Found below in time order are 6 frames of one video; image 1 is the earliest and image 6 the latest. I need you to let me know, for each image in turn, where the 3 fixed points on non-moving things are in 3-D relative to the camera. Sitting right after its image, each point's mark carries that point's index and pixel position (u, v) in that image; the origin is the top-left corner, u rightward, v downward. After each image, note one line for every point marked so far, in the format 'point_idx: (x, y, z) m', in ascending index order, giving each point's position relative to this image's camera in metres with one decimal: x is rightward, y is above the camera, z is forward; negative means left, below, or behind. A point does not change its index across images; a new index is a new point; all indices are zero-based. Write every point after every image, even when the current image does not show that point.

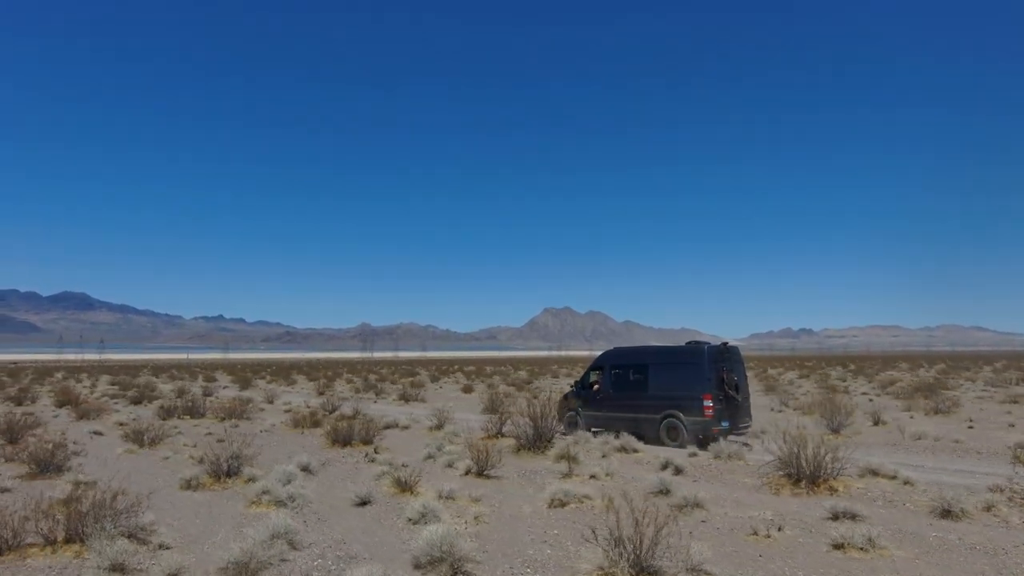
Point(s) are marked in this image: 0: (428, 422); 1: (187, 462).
0: (-2.5, -3.9, +19.9) m
1: (-6.2, -3.3, +13.0) m
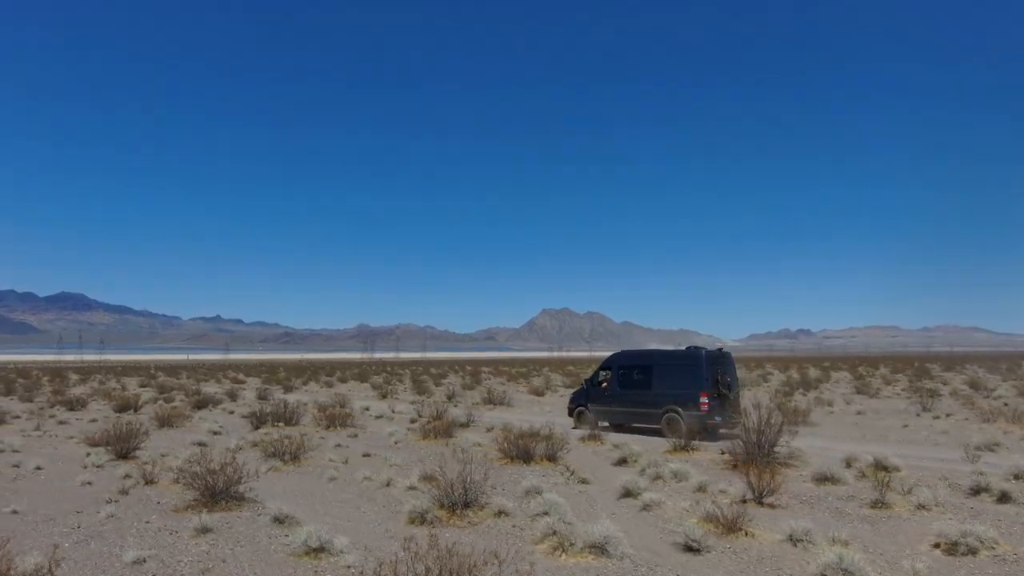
0: (+1.5, -3.7, +17.6) m
1: (-2.2, -3.1, +10.7) m
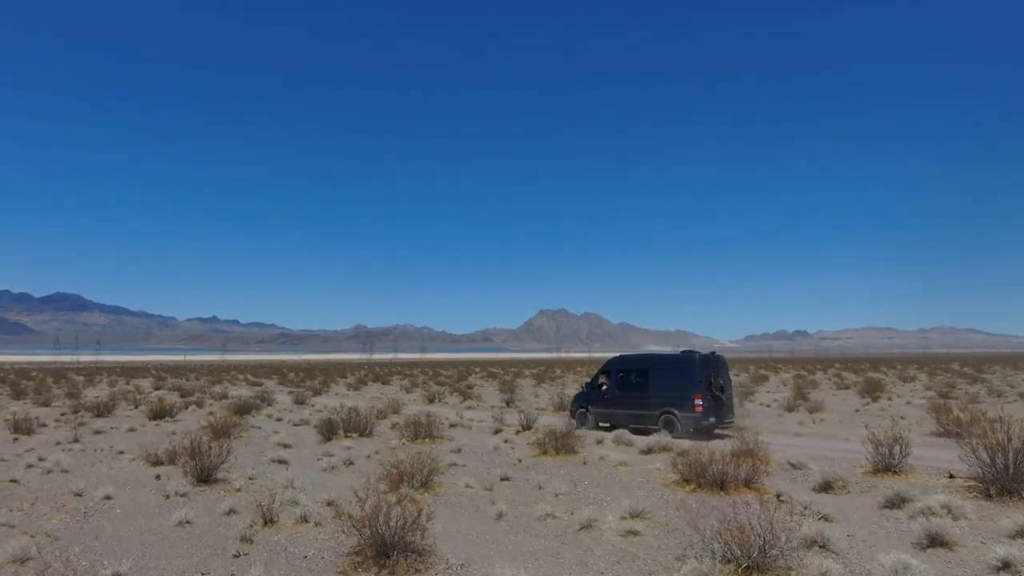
0: (+4.3, -3.5, +15.0) m
1: (+0.7, -2.9, +8.1) m
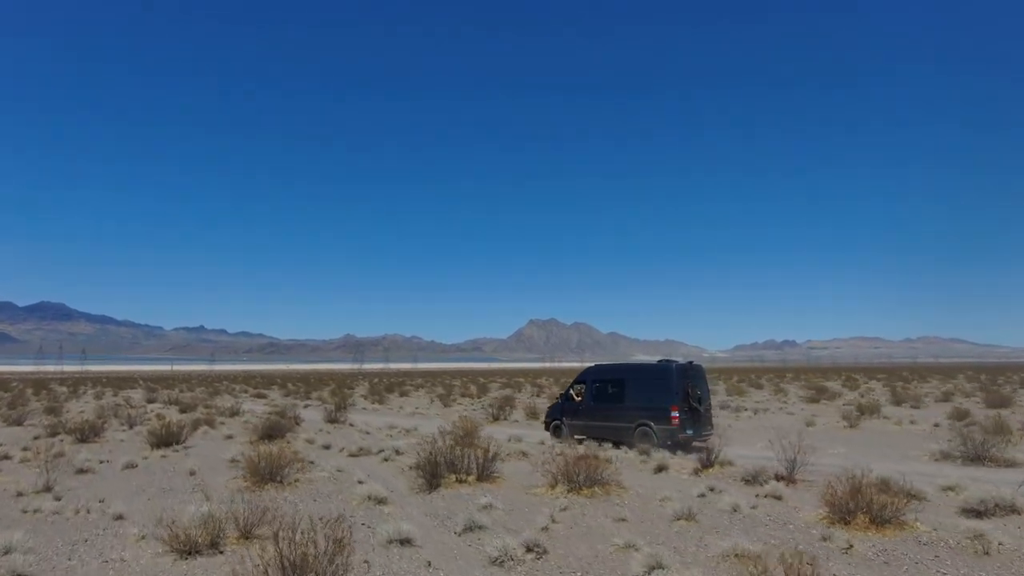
0: (+7.8, -2.9, +9.1) m
1: (+4.3, -2.2, +2.2) m
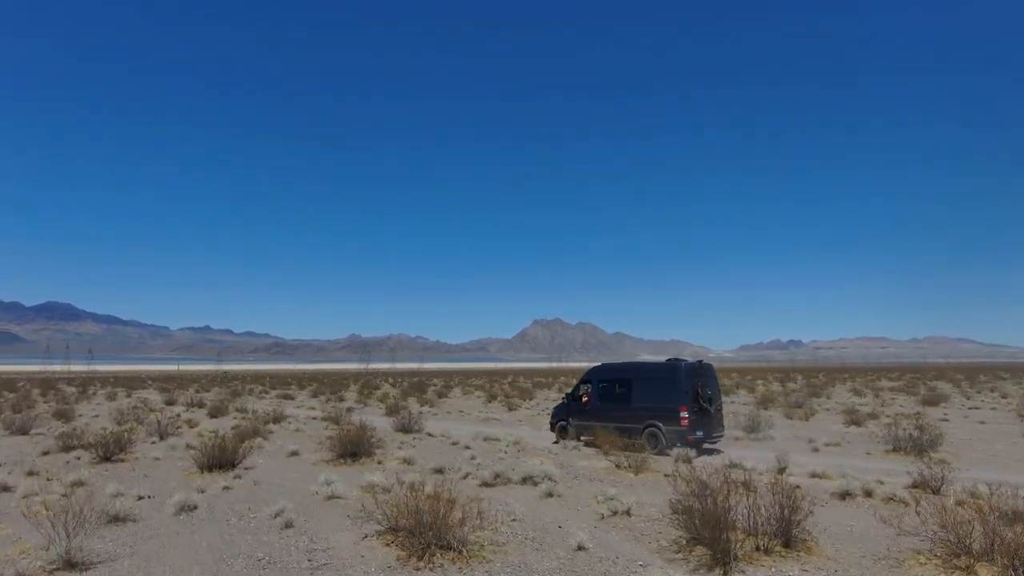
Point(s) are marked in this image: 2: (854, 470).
0: (+11.3, -2.2, +4.1) m
1: (+7.7, -1.5, -2.8) m
2: (+6.6, -3.1, +11.6) m
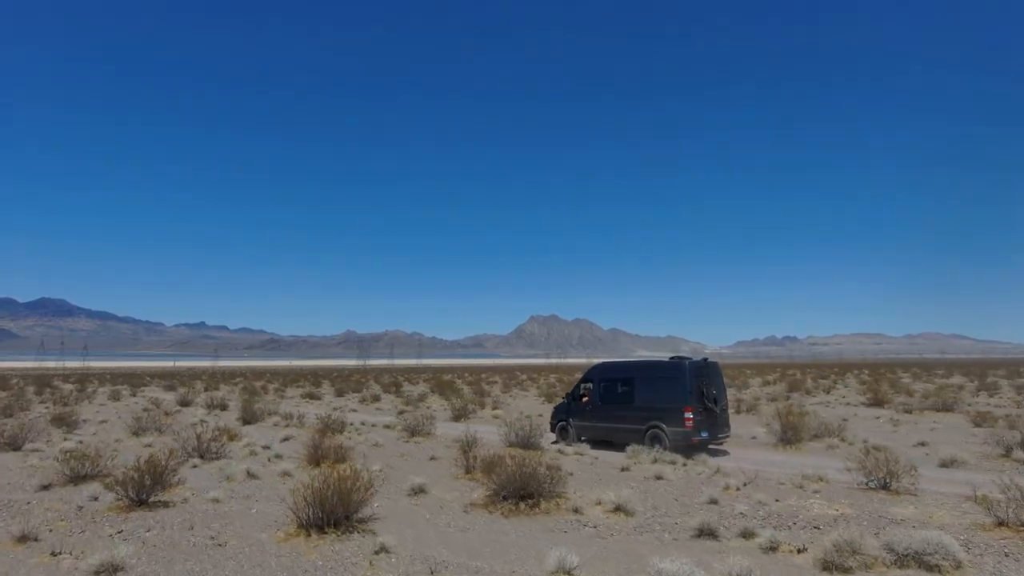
0: (+10.4, -2.6, +6.6) m
1: (+6.9, -1.9, -0.4) m
2: (+5.7, -3.5, +14.0) m
